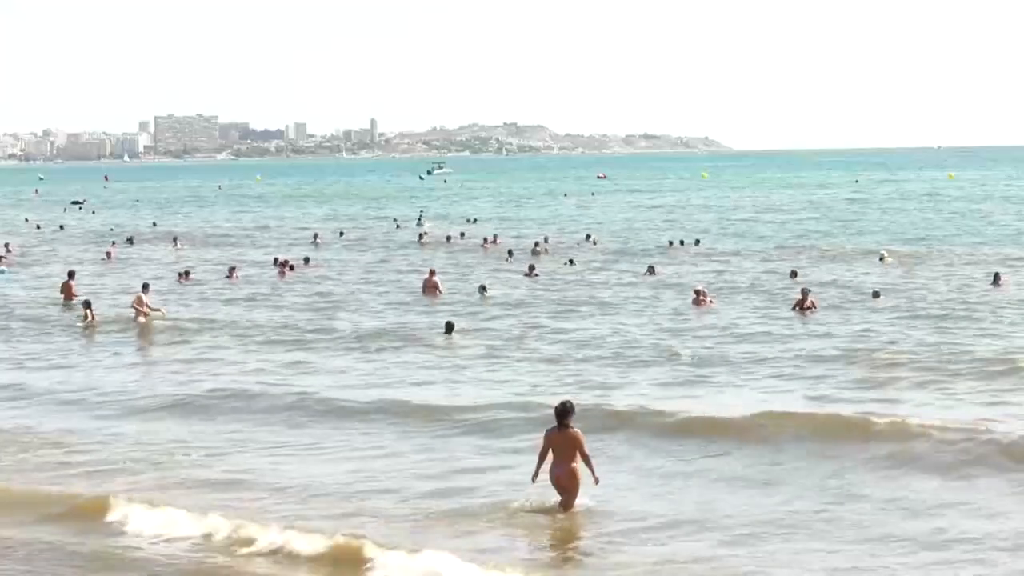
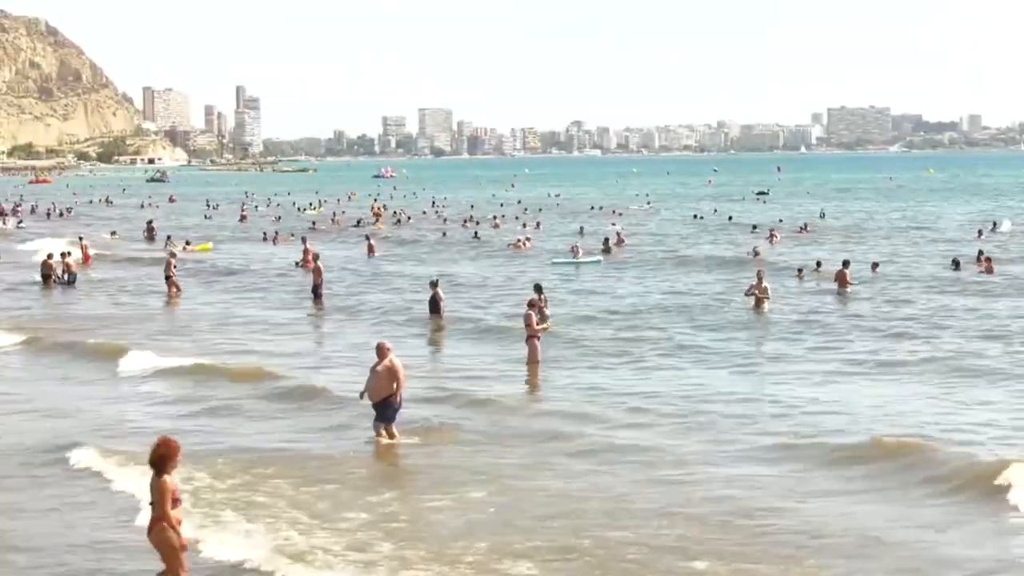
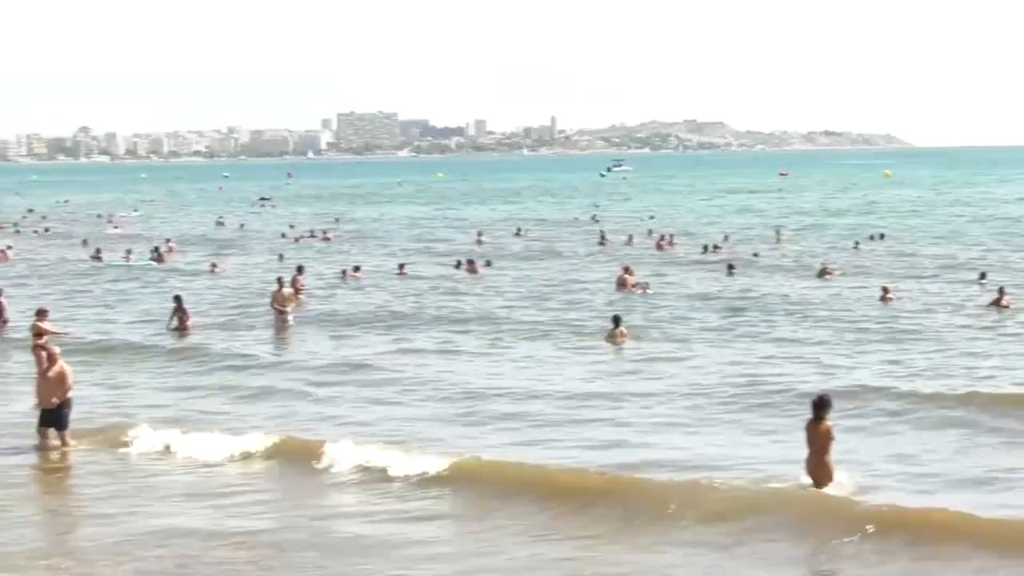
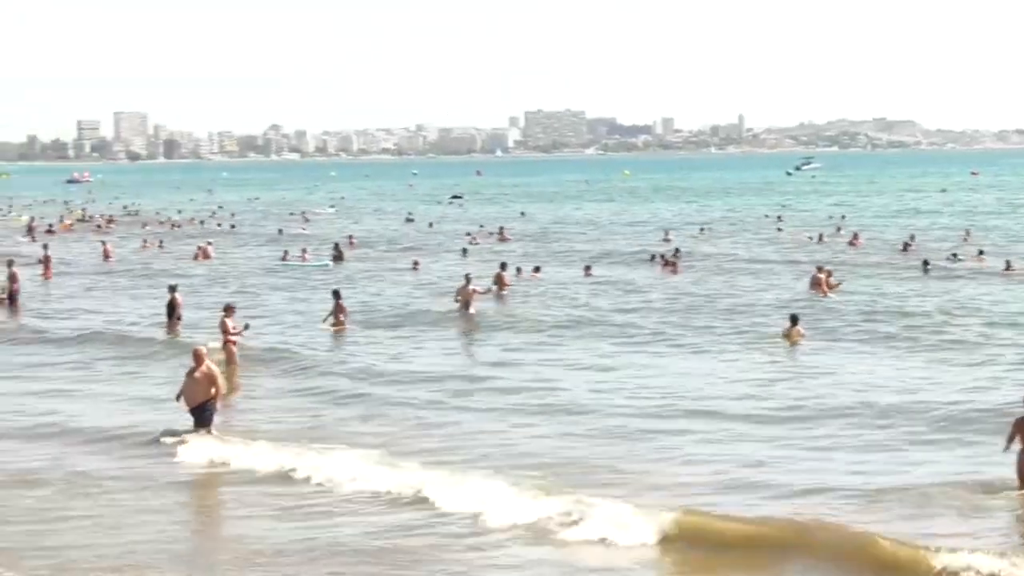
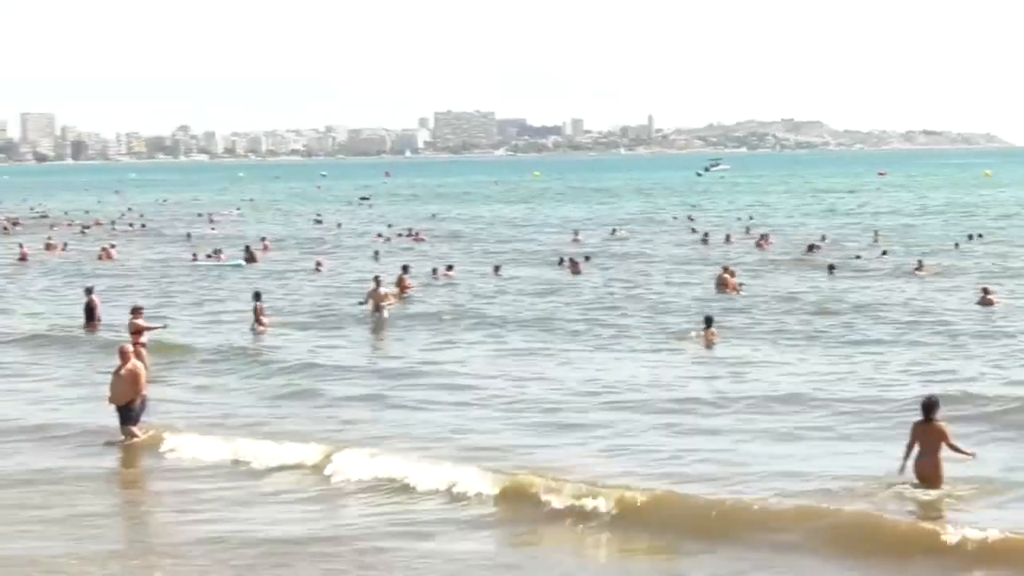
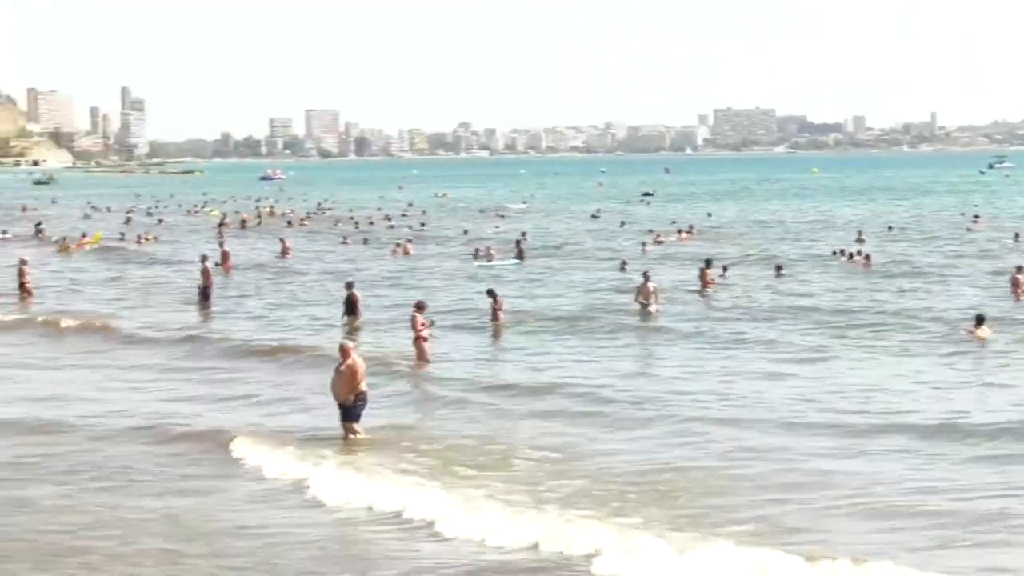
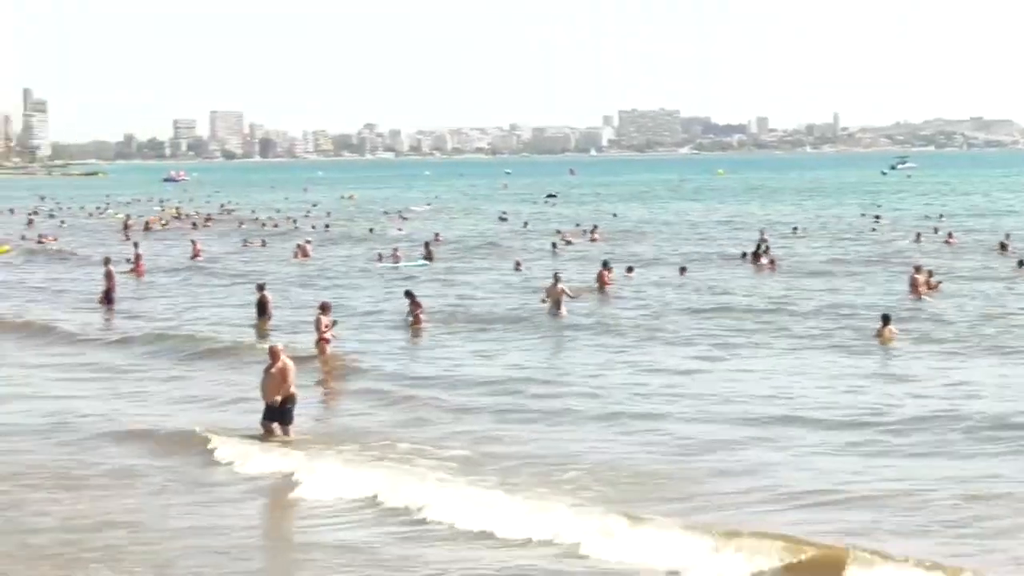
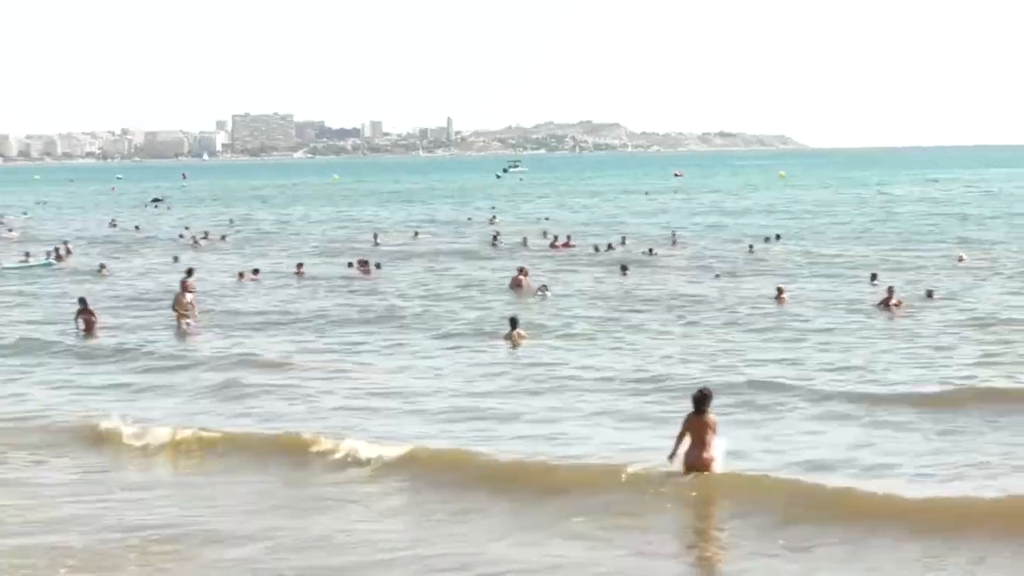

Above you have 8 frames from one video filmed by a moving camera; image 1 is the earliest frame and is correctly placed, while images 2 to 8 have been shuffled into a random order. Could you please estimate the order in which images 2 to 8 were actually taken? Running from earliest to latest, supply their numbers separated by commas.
8, 3, 5, 4, 7, 6, 2
